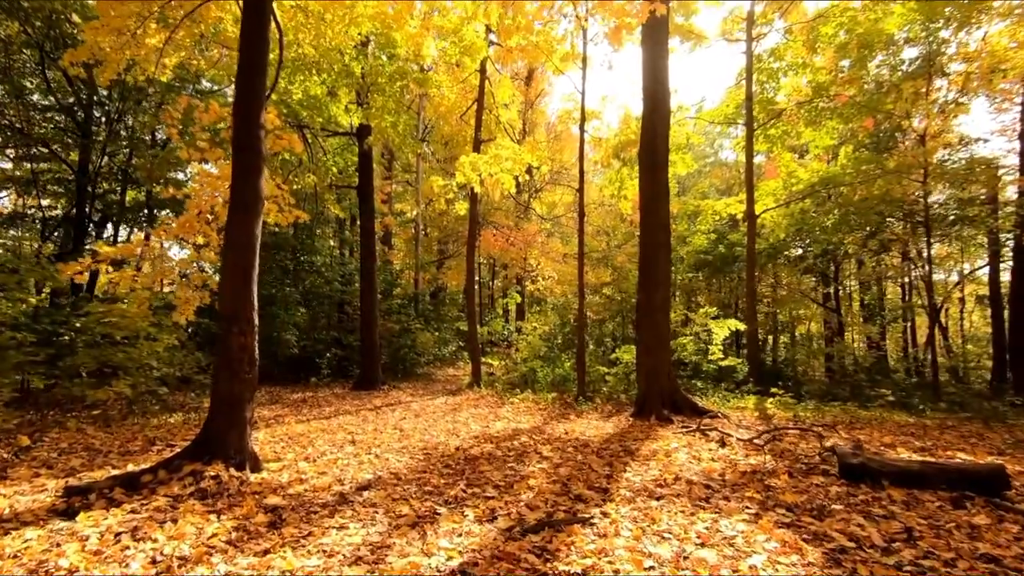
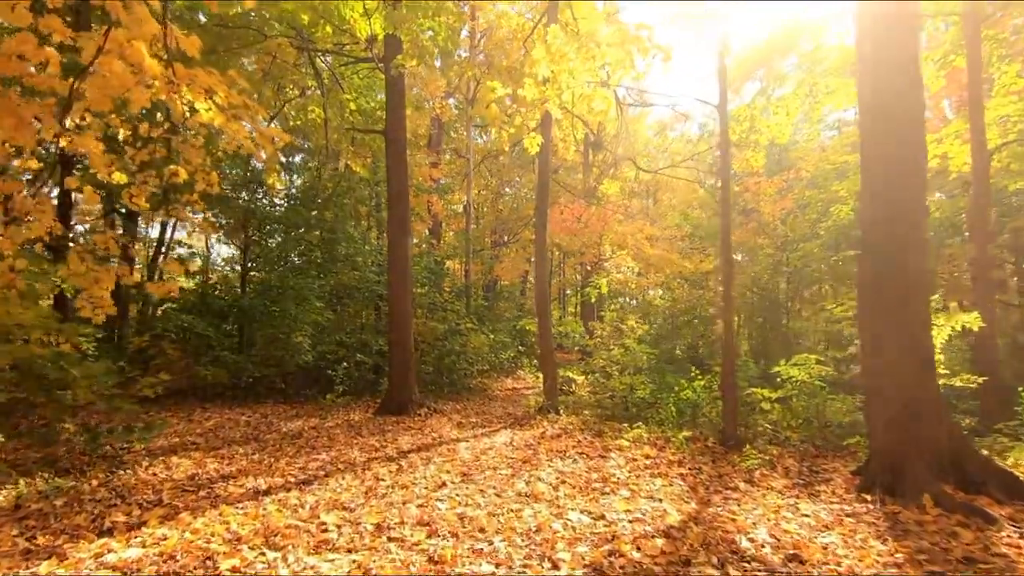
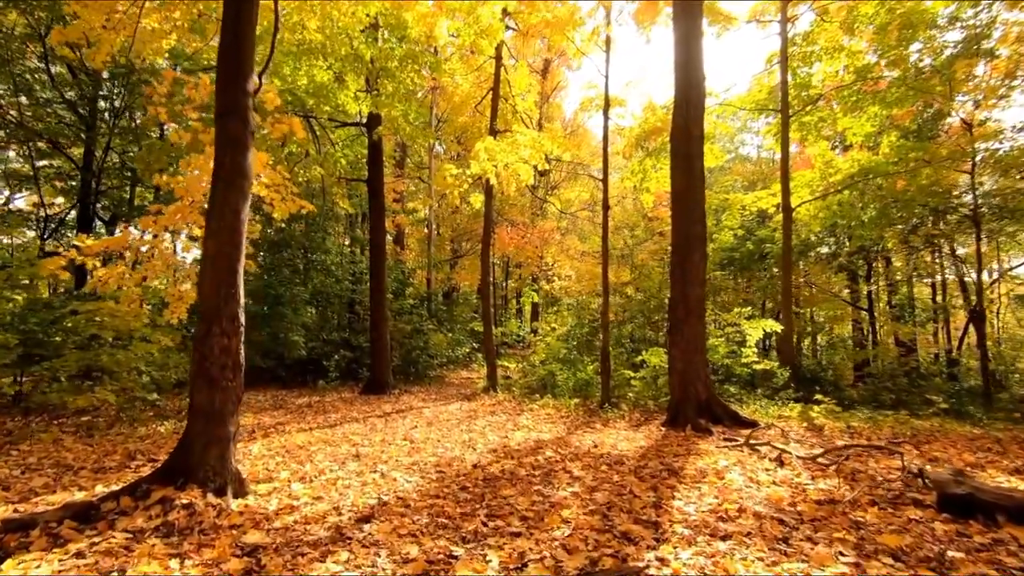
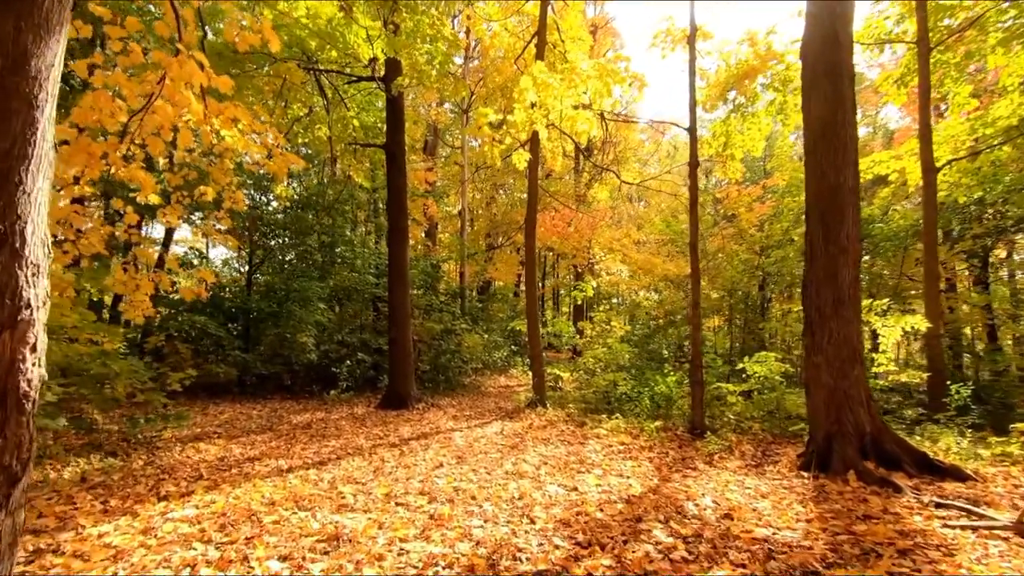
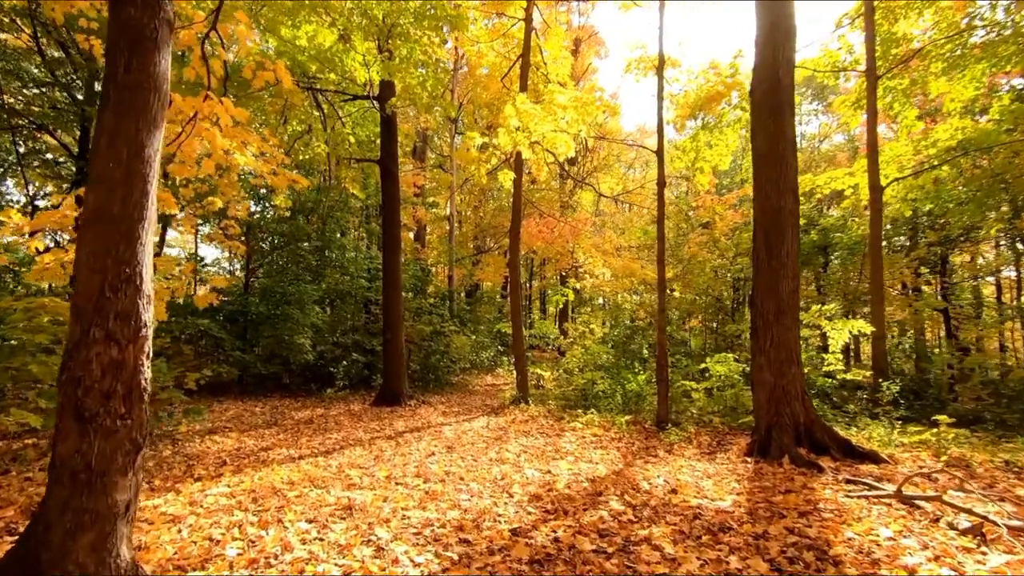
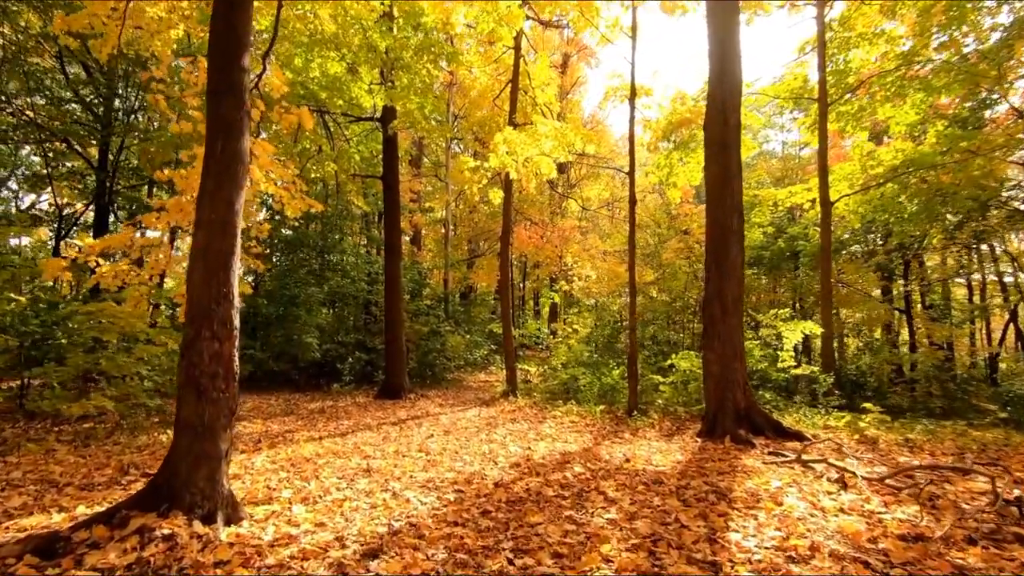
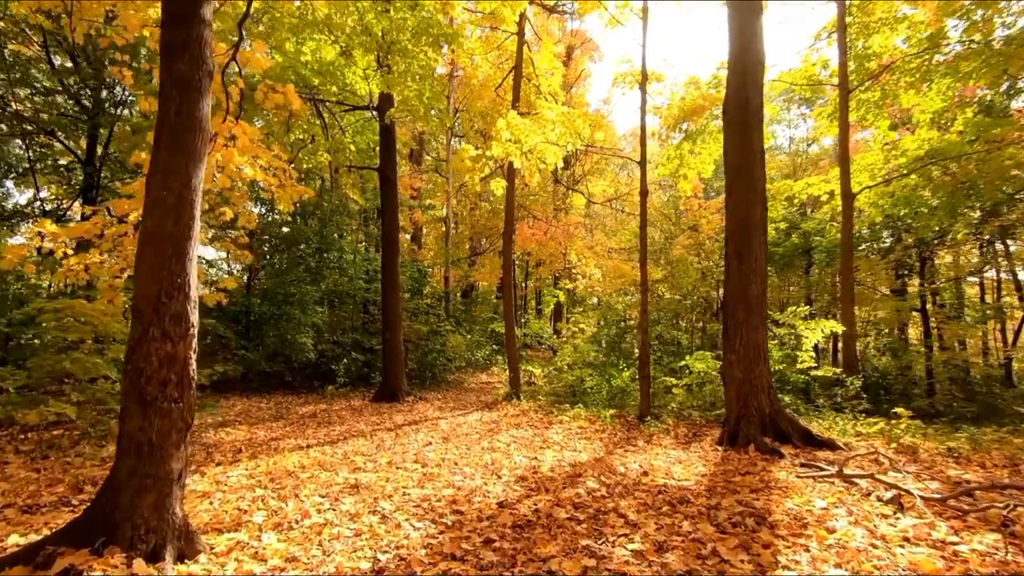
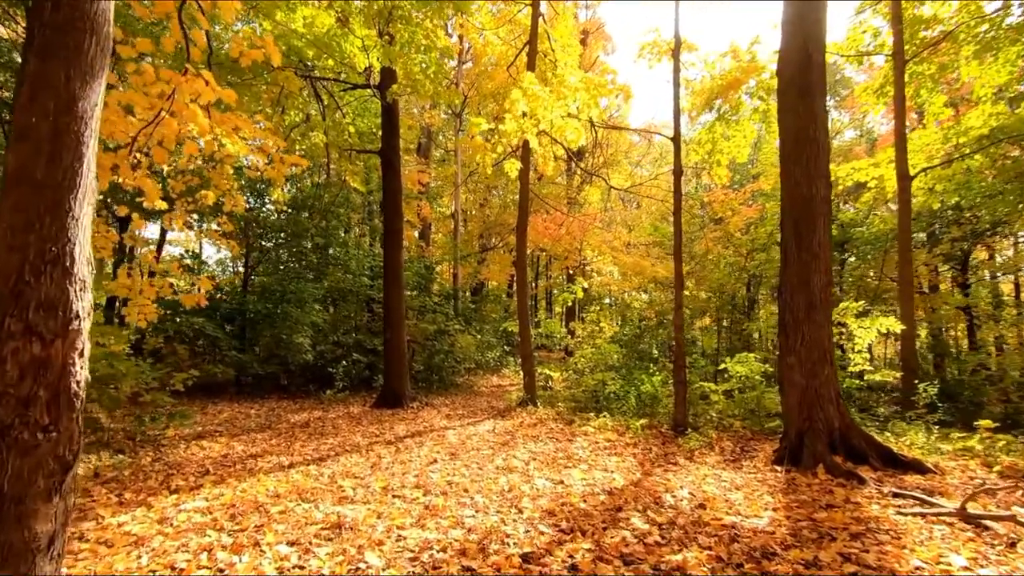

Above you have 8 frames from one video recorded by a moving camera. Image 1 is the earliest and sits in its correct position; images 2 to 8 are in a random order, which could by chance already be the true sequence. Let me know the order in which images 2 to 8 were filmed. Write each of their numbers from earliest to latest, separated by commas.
3, 6, 7, 5, 8, 4, 2
